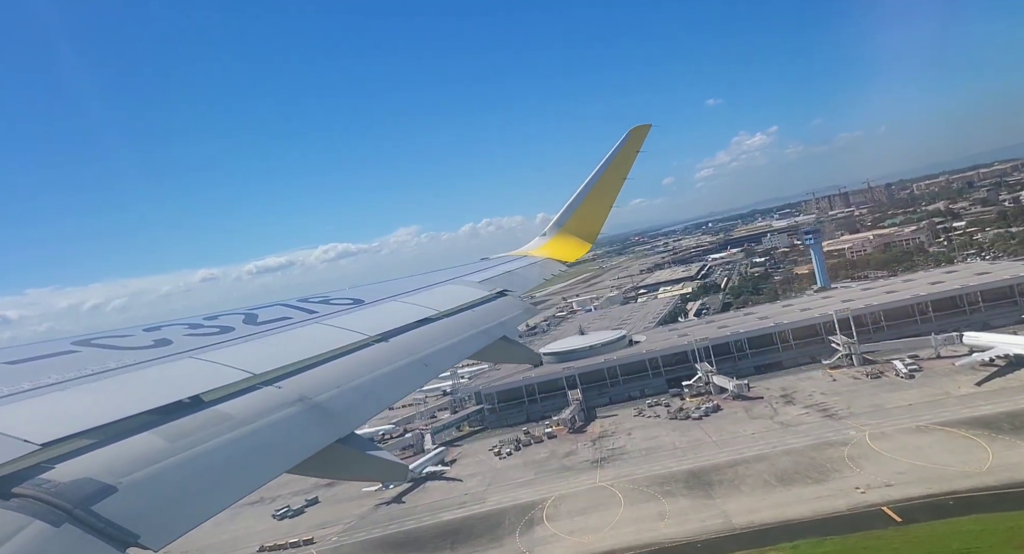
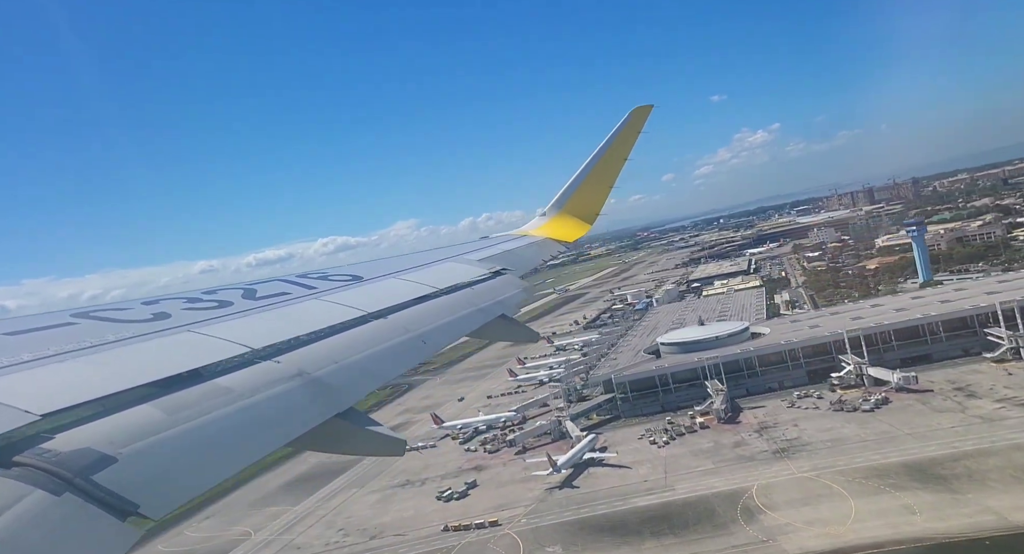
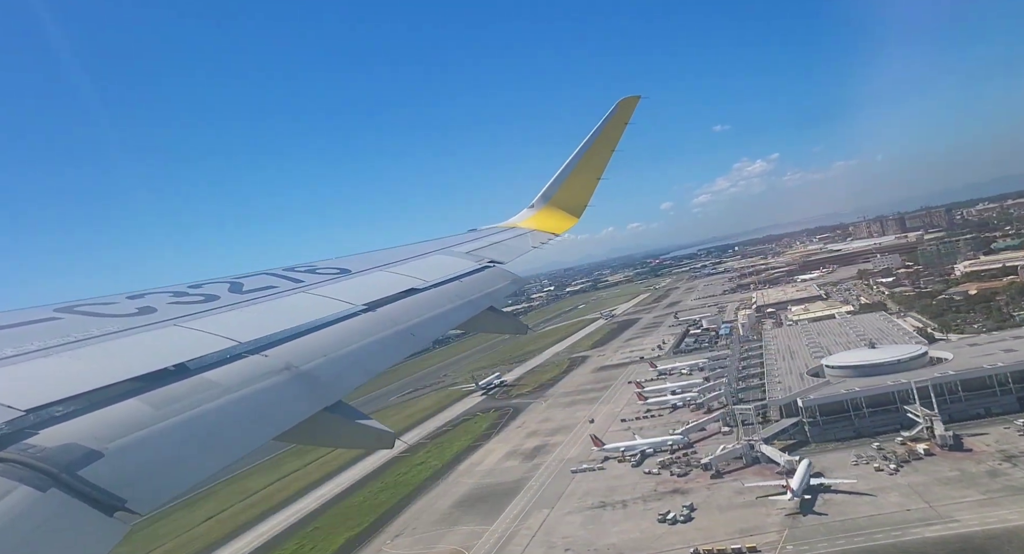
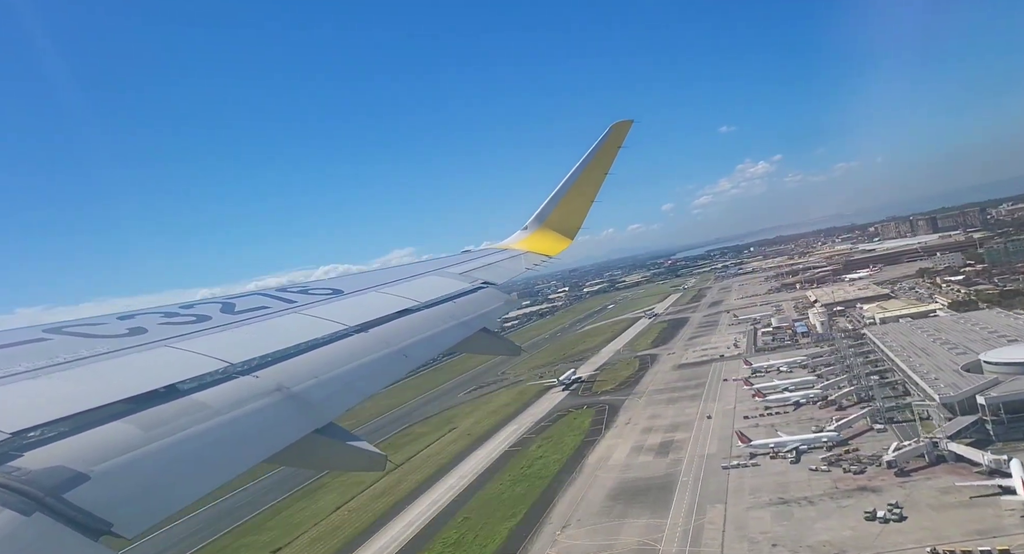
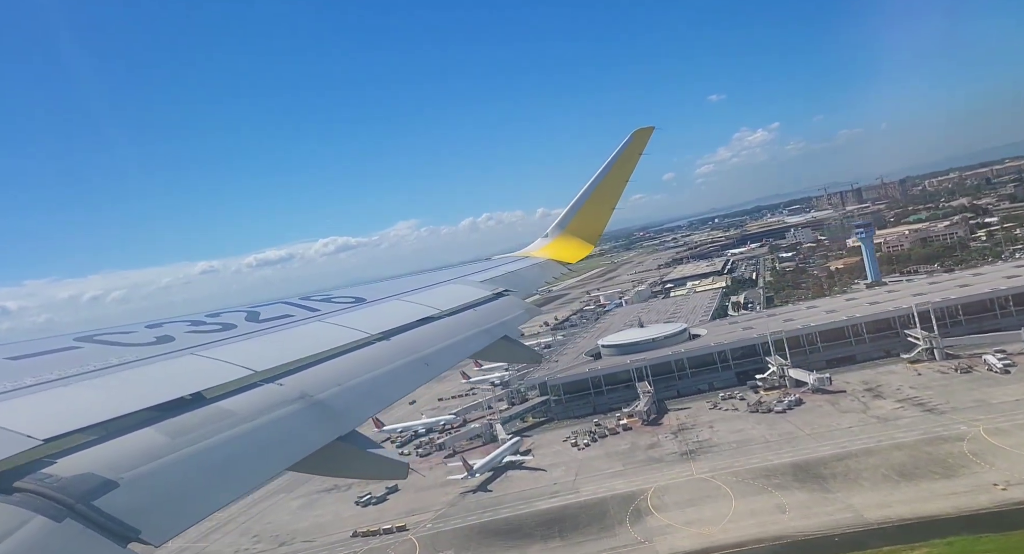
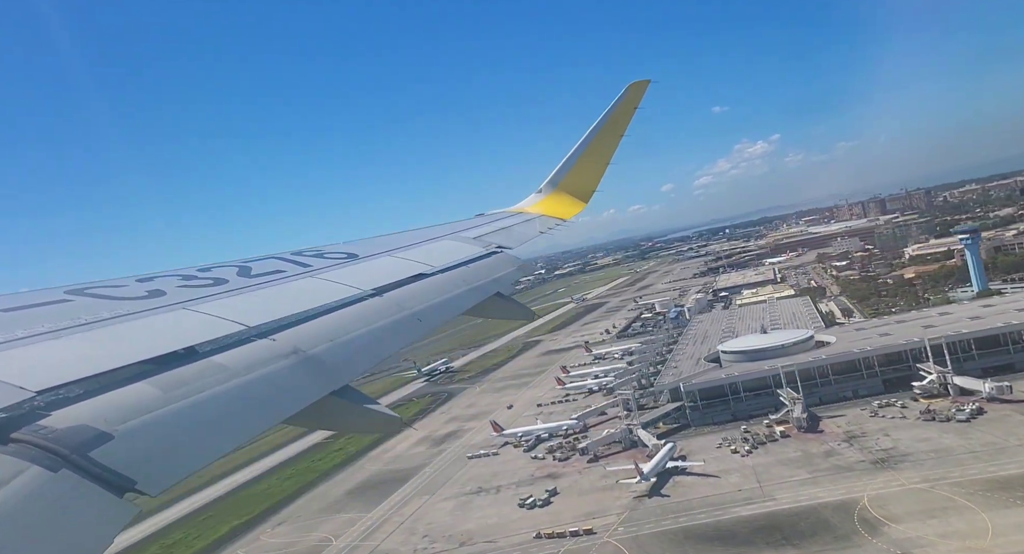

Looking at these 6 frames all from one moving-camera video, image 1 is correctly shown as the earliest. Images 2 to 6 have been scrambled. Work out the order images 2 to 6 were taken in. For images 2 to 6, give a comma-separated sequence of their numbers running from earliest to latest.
5, 2, 6, 3, 4
